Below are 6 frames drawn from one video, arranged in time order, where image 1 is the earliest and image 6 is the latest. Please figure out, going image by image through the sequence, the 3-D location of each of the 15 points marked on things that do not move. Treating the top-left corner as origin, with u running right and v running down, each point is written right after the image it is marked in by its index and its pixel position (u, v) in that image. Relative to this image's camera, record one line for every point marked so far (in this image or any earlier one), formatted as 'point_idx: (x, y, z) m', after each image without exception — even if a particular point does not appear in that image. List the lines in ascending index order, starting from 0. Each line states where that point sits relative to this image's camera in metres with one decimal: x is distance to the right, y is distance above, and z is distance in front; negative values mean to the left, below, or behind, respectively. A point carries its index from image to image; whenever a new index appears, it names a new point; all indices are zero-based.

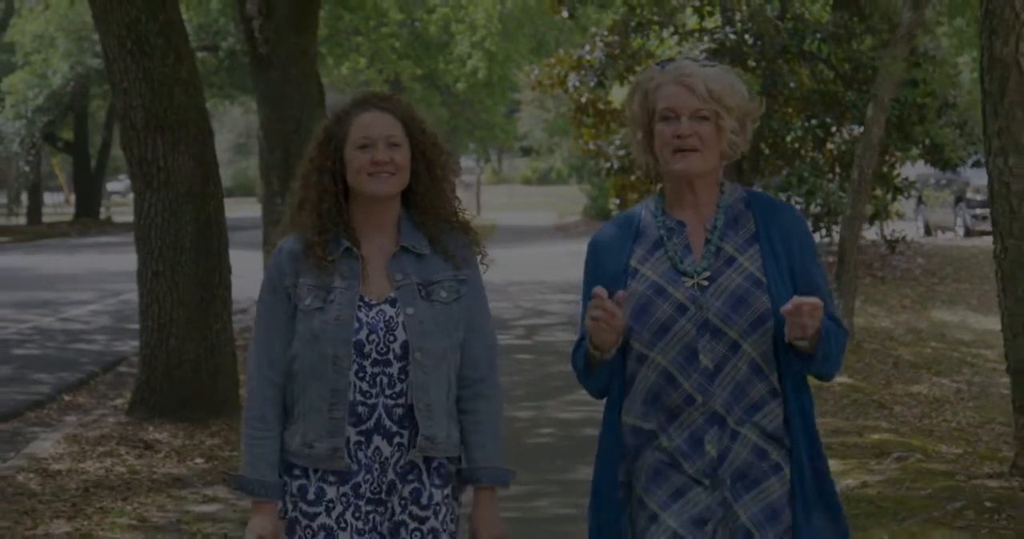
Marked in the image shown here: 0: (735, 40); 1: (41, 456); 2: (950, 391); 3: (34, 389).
0: (+2.3, +2.4, +17.4) m
1: (-2.7, -1.1, +9.6) m
2: (+3.1, -0.8, +11.8) m
3: (-3.4, -0.8, +12.0) m
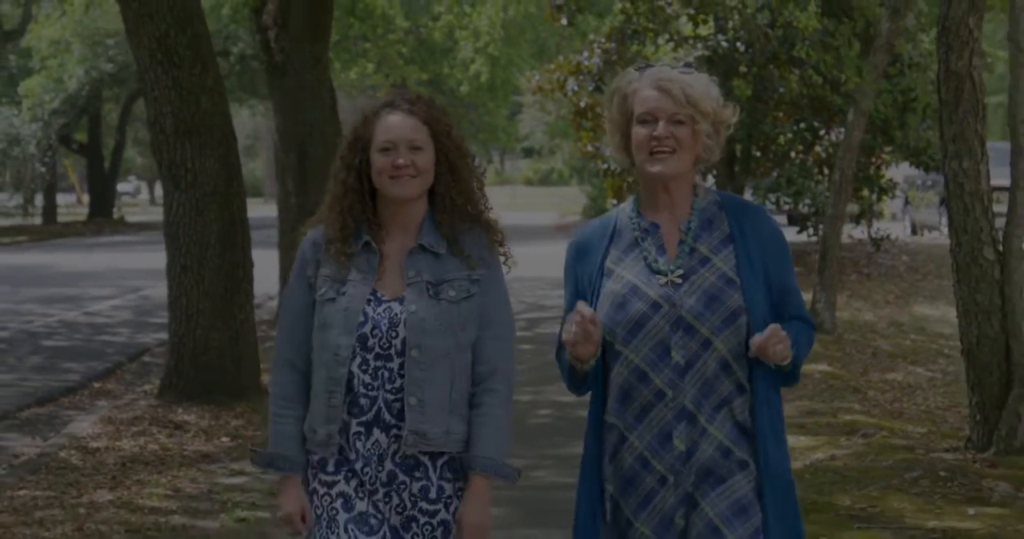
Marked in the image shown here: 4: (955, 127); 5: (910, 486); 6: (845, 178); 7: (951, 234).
0: (+2.3, +2.4, +18.2) m
1: (-2.7, -1.0, +10.4) m
2: (+3.1, -0.8, +12.6) m
3: (-3.4, -0.8, +12.8) m
4: (+2.3, +0.7, +8.5) m
5: (+2.0, -1.1, +8.2) m
6: (+2.9, +0.8, +14.6) m
7: (+2.3, +0.2, +8.7) m
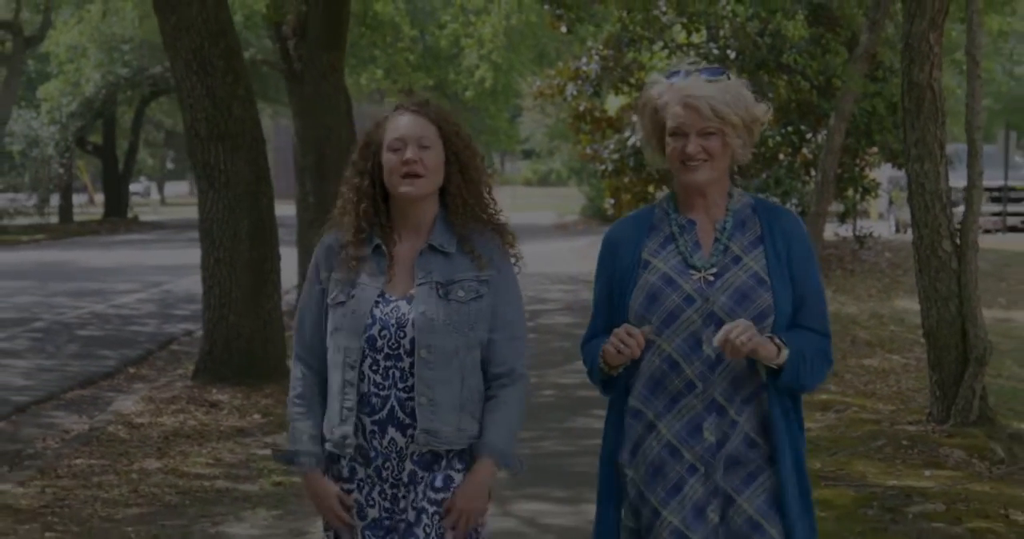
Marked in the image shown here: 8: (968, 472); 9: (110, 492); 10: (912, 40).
0: (+2.4, +2.5, +19.2) m
1: (-2.6, -1.0, +11.4) m
2: (+3.1, -0.7, +13.6) m
3: (-3.4, -0.8, +13.8) m
4: (+2.3, +0.8, +9.5) m
5: (+2.0, -1.0, +9.2) m
6: (+2.9, +0.9, +15.6) m
7: (+2.3, +0.2, +9.7) m
8: (+2.4, -1.1, +8.8) m
9: (-2.2, -1.2, +9.2) m
10: (+2.3, +1.3, +9.5) m
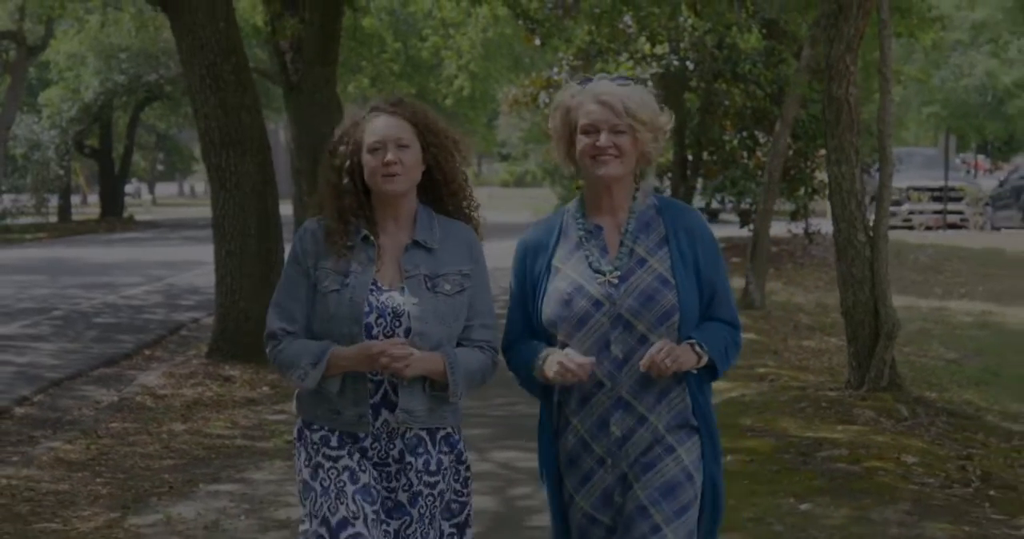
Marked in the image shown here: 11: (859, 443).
0: (+2.1, +2.6, +20.8) m
1: (-2.8, -0.9, +12.9) m
2: (+2.9, -0.7, +15.2) m
3: (-3.6, -0.7, +15.3) m
4: (+2.2, +0.9, +11.1) m
5: (+1.9, -0.9, +10.8) m
6: (+2.7, +0.9, +17.2) m
7: (+2.2, +0.3, +11.3) m
8: (+2.3, -1.0, +10.4) m
9: (-2.4, -1.2, +10.7) m
10: (+2.1, +1.4, +11.1) m
11: (+2.0, -1.0, +9.8) m
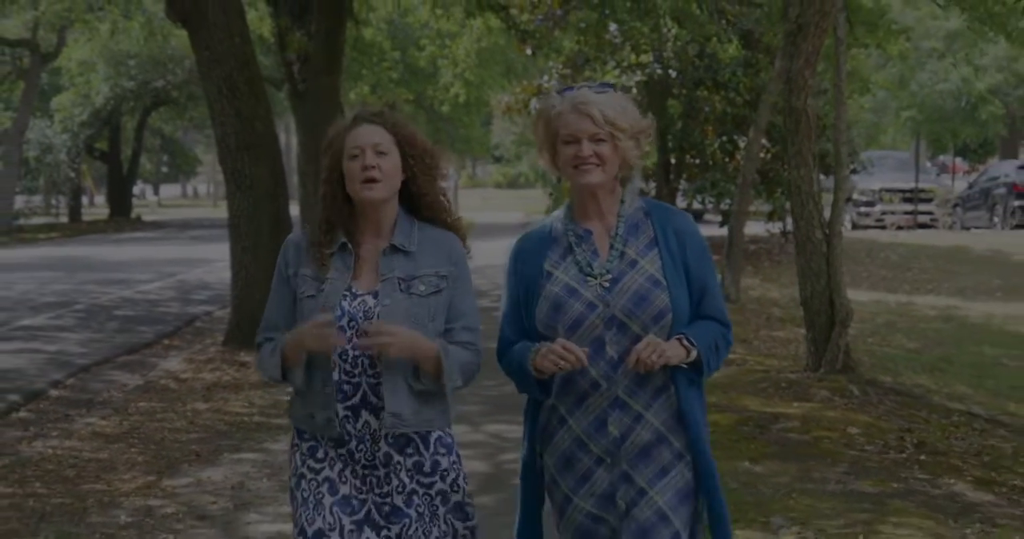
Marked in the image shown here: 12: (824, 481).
0: (+2.0, +2.6, +22.0) m
1: (-2.9, -0.9, +14.1) m
2: (+2.8, -0.6, +16.4) m
3: (-3.7, -0.6, +16.5) m
4: (+2.1, +0.9, +12.3) m
5: (+1.8, -0.9, +12.0) m
6: (+2.6, +1.0, +18.4) m
7: (+2.1, +0.3, +12.5) m
8: (+2.2, -0.9, +11.6) m
9: (-2.4, -1.1, +11.9) m
10: (+2.1, +1.4, +12.3) m
11: (+2.0, -1.0, +11.0) m
12: (+1.7, -1.2, +9.1) m
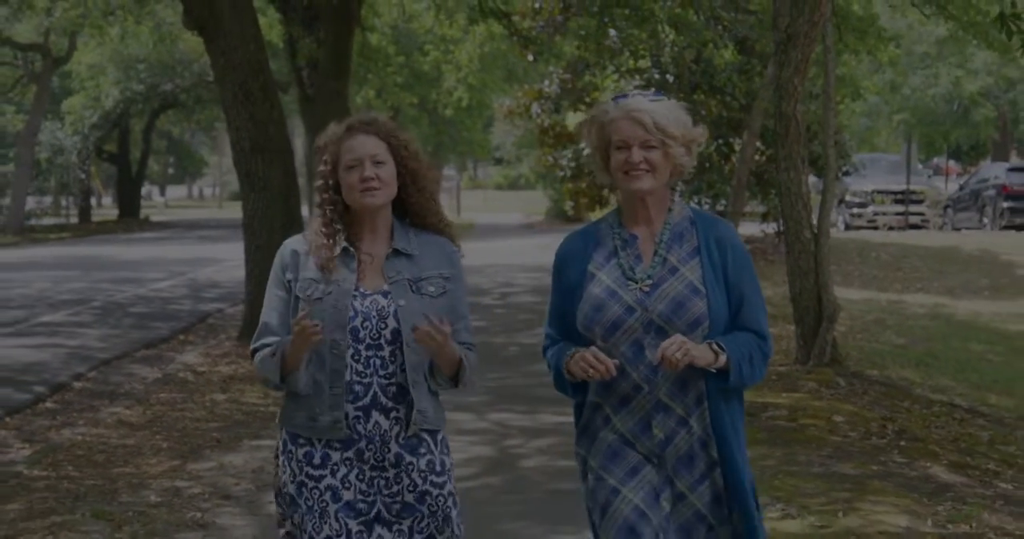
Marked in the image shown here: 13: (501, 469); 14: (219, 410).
0: (+2.0, +2.6, +22.7) m
1: (-2.9, -0.8, +14.8) m
2: (+2.9, -0.6, +17.0) m
3: (-3.6, -0.6, +17.2) m
4: (+2.1, +0.9, +13.0) m
5: (+1.8, -0.9, +12.7) m
6: (+2.6, +1.0, +19.1) m
7: (+2.1, +0.3, +13.1) m
8: (+2.2, -0.9, +12.2) m
9: (-2.4, -1.1, +12.5) m
10: (+2.1, +1.5, +12.9) m
11: (+2.0, -1.0, +11.6) m
12: (+1.7, -1.1, +9.7) m
13: (-0.1, -1.2, +9.8) m
14: (-2.2, -1.1, +12.7) m
